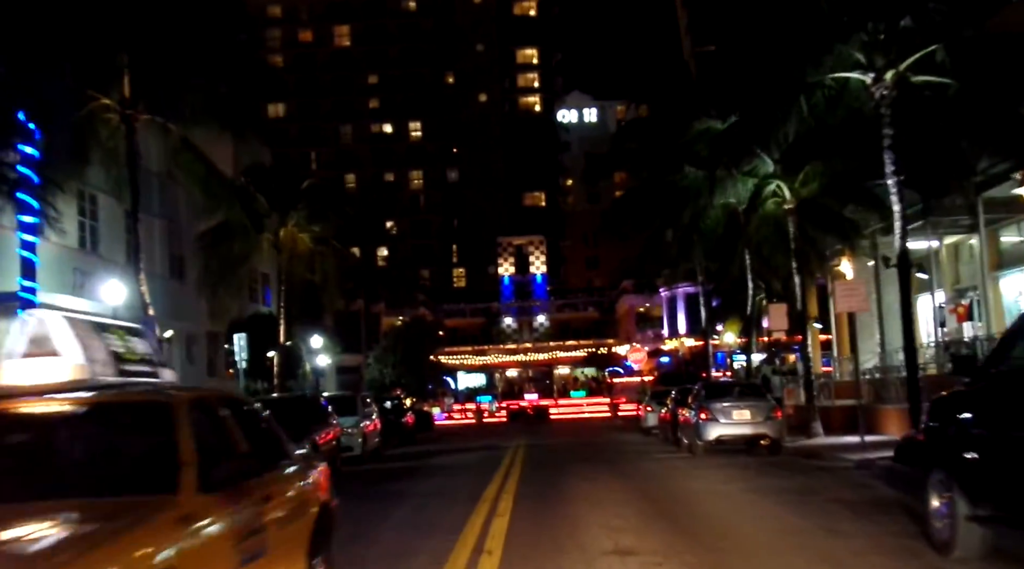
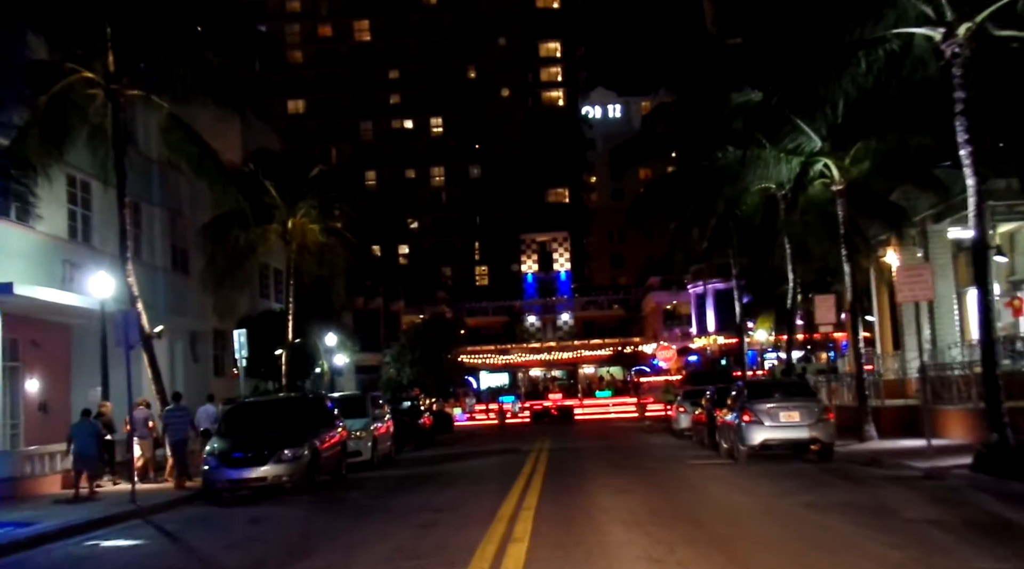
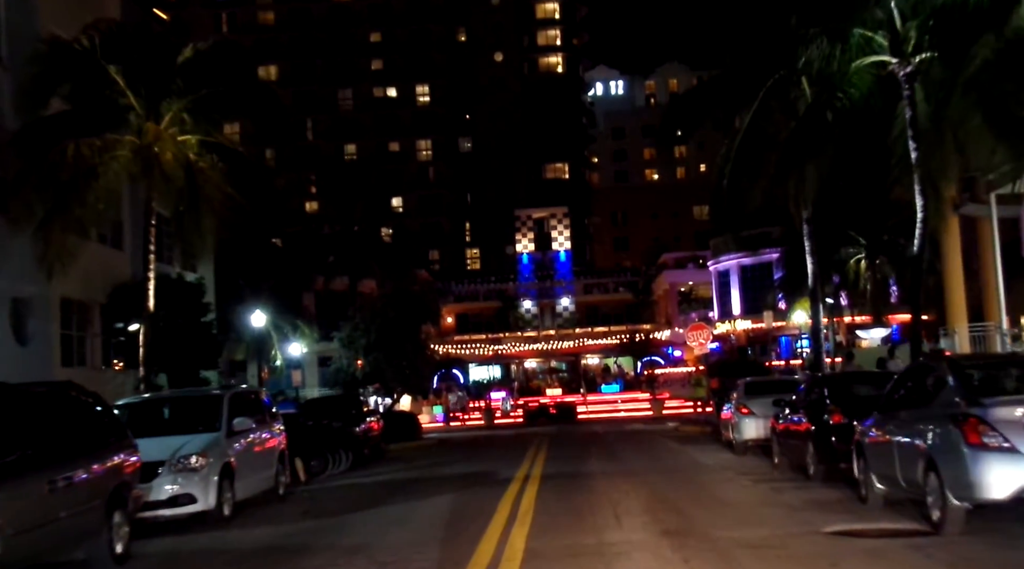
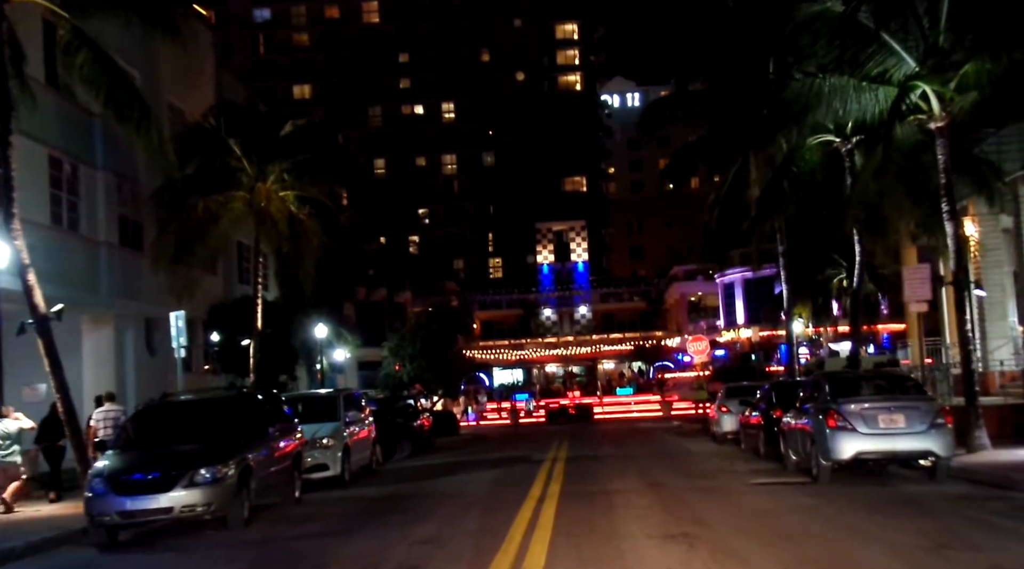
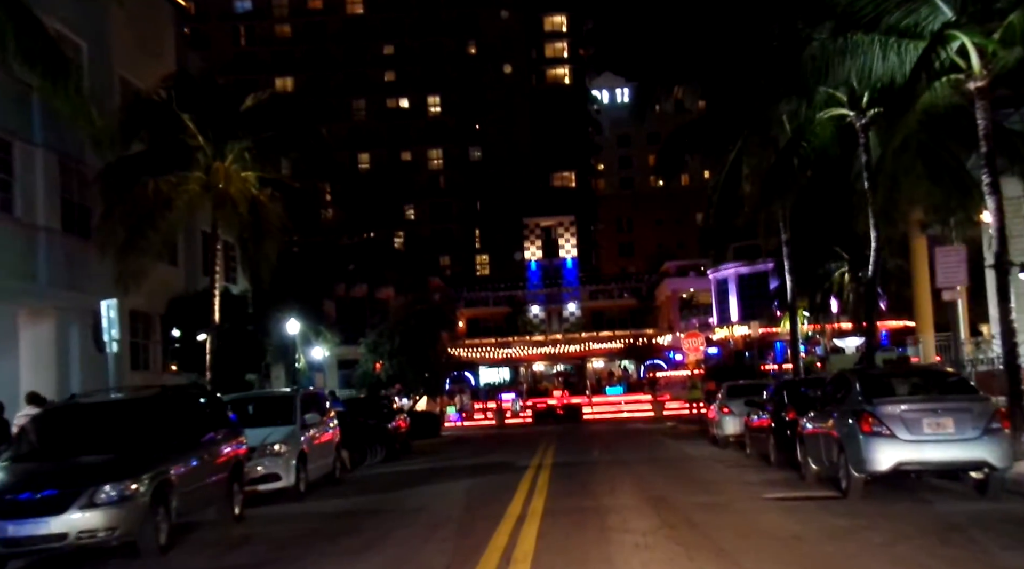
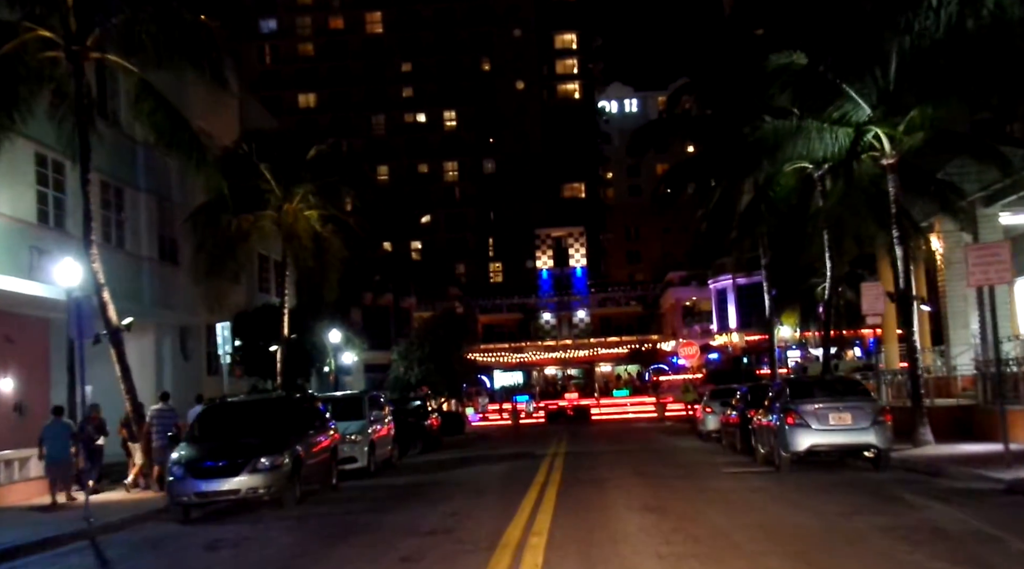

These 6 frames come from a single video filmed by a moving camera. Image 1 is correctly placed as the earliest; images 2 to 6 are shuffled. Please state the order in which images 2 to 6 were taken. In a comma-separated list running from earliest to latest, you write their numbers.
2, 6, 4, 5, 3
